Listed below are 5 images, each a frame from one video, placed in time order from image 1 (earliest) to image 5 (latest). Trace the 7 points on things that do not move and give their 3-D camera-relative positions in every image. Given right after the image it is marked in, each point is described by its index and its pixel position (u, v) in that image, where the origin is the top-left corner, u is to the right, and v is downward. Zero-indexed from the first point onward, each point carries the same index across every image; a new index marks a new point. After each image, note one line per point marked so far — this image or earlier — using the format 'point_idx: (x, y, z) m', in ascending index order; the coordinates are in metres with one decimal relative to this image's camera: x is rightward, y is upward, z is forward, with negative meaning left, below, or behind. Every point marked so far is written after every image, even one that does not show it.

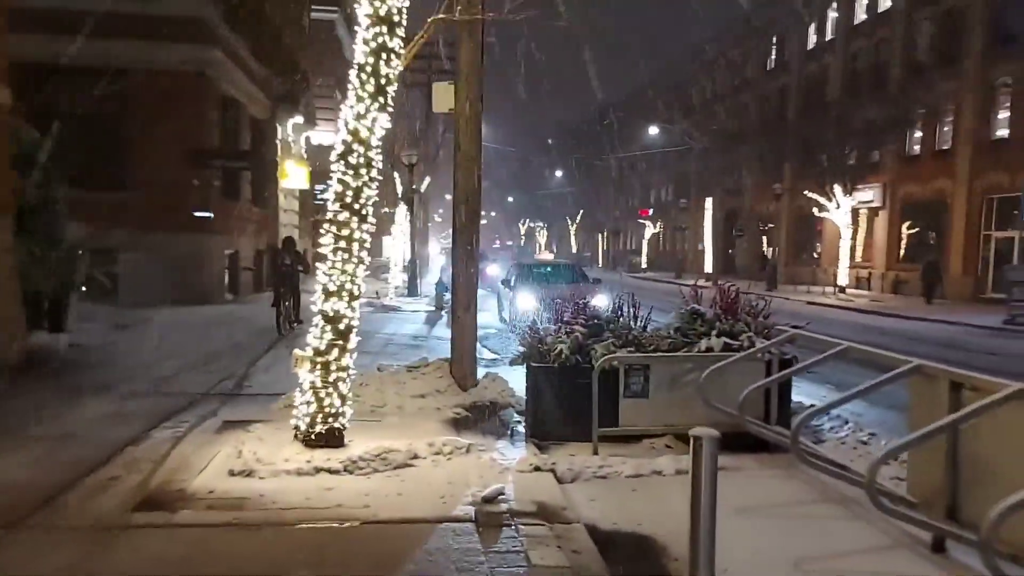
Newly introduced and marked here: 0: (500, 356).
0: (-0.1, -1.2, +13.9) m
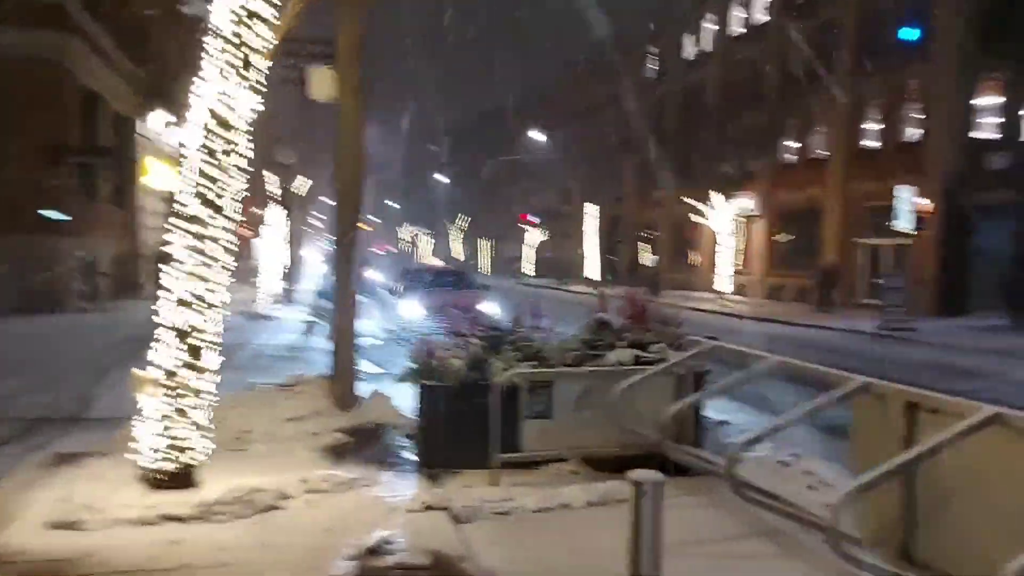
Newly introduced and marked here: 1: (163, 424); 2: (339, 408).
0: (-1.9, -1.3, +12.9) m
1: (-2.6, -1.0, +5.9) m
2: (-2.0, -1.4, +9.0) m
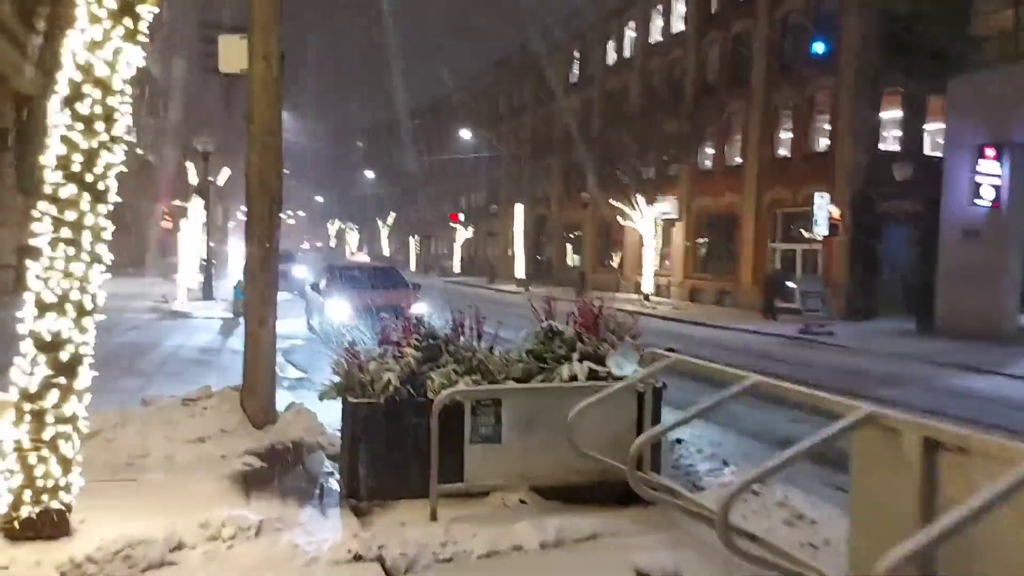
0: (-2.9, -1.3, +11.8) m
1: (-2.9, -1.0, +4.7) m
2: (-2.6, -1.4, +7.9) m
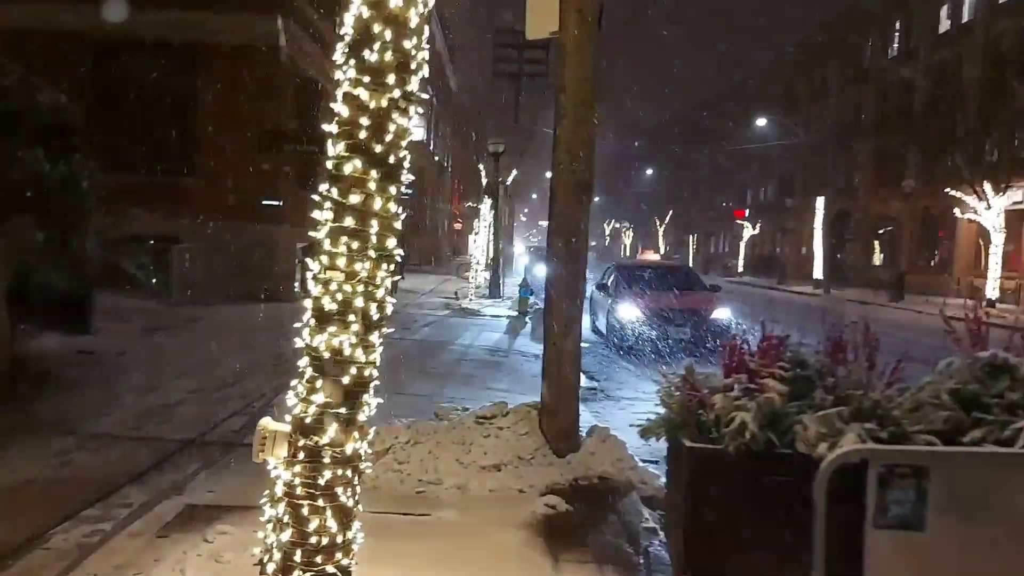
0: (+1.3, -1.3, +10.4) m
1: (-1.0, -1.0, +3.8) m
2: (+0.3, -1.4, +6.7) m
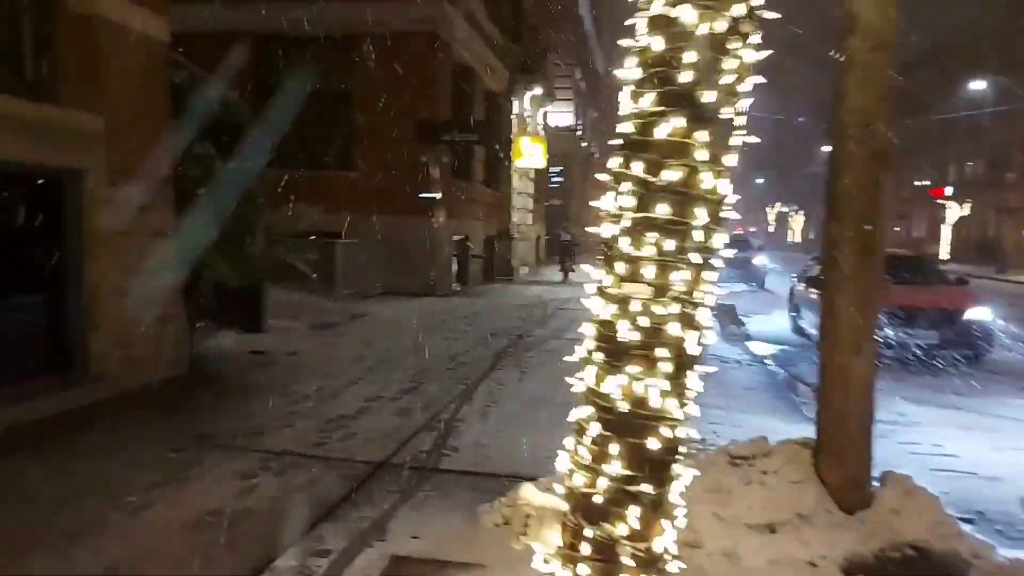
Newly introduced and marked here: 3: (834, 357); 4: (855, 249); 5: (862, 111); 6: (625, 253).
0: (+3.8, -1.3, +8.6) m
1: (+0.2, -1.1, +2.5) m
2: (+2.1, -1.4, +5.1) m
3: (+2.1, -0.5, +5.2) m
4: (+2.2, +0.3, +5.2) m
5: (+2.3, +1.1, +5.1) m
6: (+0.4, +0.1, +2.4) m
